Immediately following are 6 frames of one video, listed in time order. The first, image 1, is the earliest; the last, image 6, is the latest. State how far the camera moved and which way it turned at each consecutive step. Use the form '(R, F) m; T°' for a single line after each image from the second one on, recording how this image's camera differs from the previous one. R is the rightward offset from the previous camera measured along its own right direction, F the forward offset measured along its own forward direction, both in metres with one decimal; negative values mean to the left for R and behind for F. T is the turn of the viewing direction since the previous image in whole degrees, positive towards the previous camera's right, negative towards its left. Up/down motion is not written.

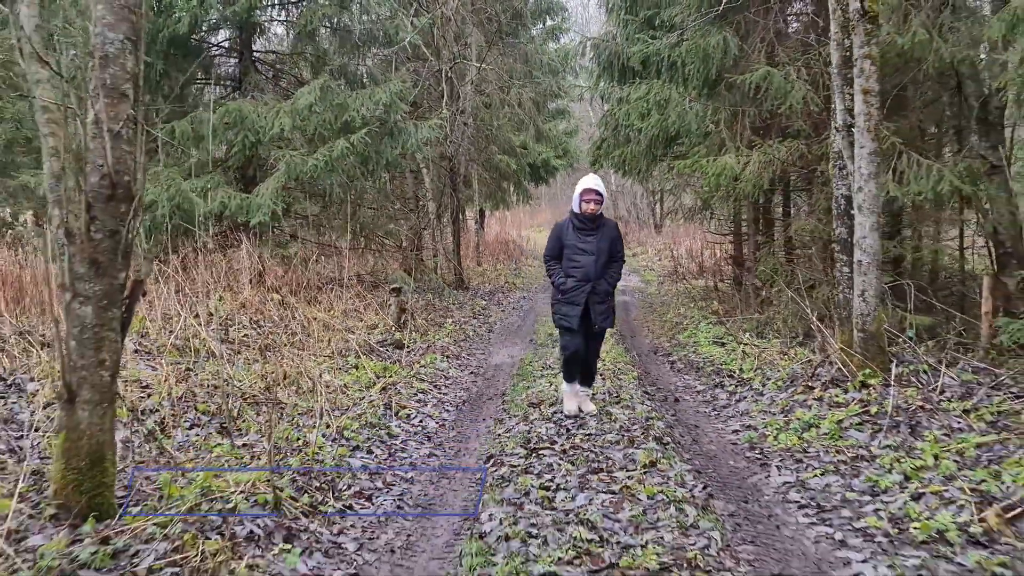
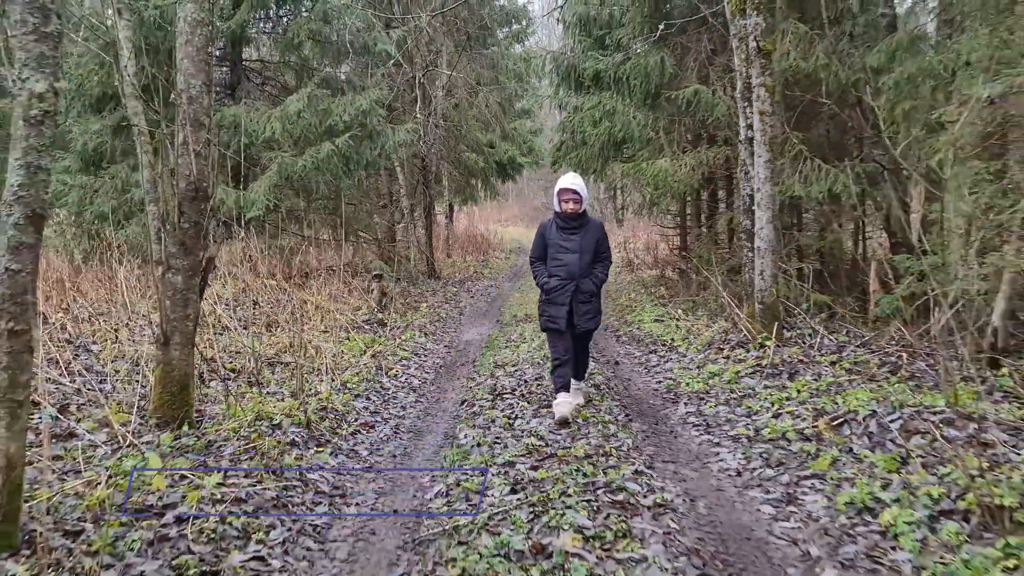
(0.0, -1.4) m; +2°
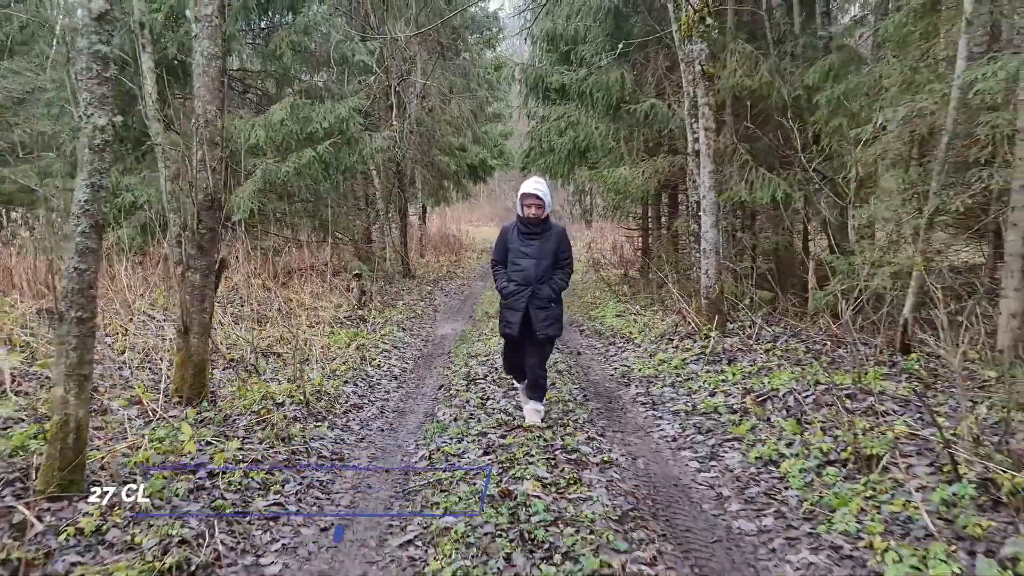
(0.0, -0.8) m; +2°
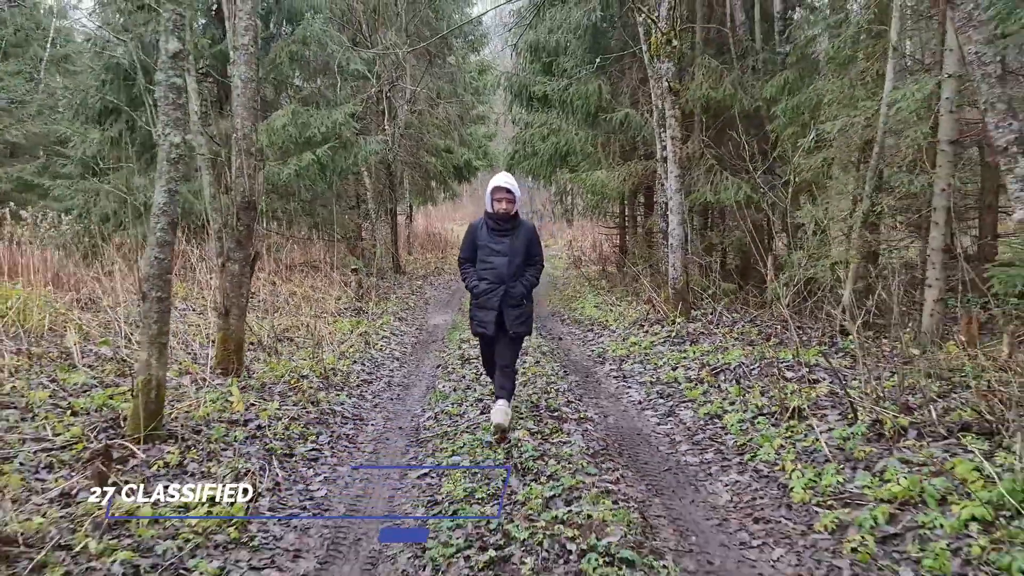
(-0.1, -1.0) m; +1°
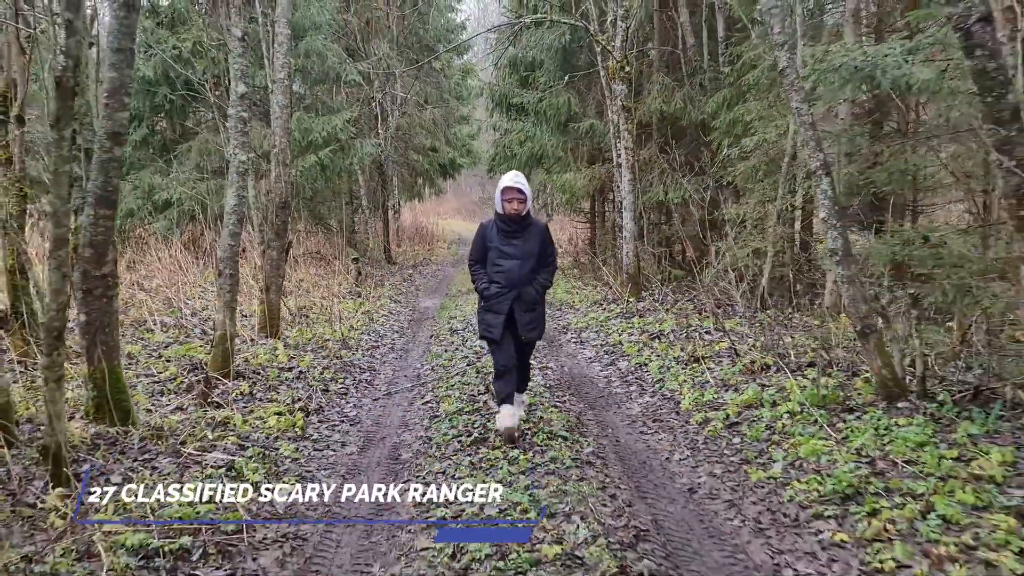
(0.0, -1.8) m; +1°
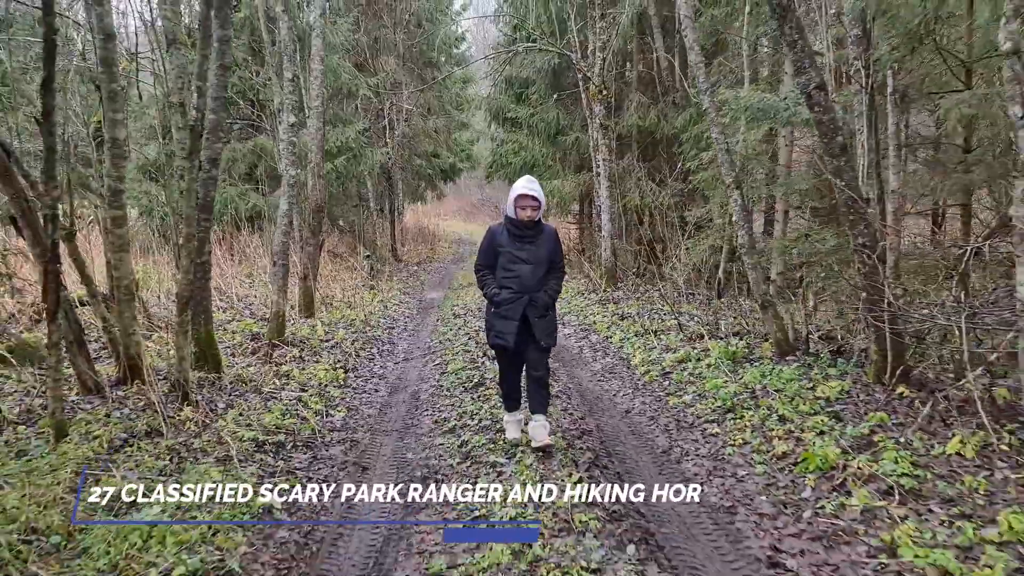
(+0.1, -1.8) m; 0°
